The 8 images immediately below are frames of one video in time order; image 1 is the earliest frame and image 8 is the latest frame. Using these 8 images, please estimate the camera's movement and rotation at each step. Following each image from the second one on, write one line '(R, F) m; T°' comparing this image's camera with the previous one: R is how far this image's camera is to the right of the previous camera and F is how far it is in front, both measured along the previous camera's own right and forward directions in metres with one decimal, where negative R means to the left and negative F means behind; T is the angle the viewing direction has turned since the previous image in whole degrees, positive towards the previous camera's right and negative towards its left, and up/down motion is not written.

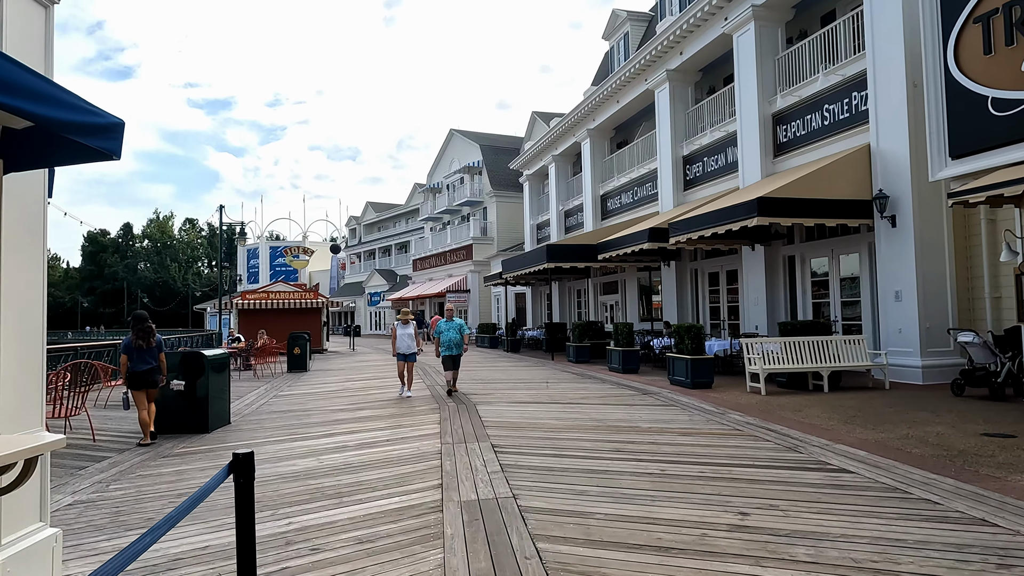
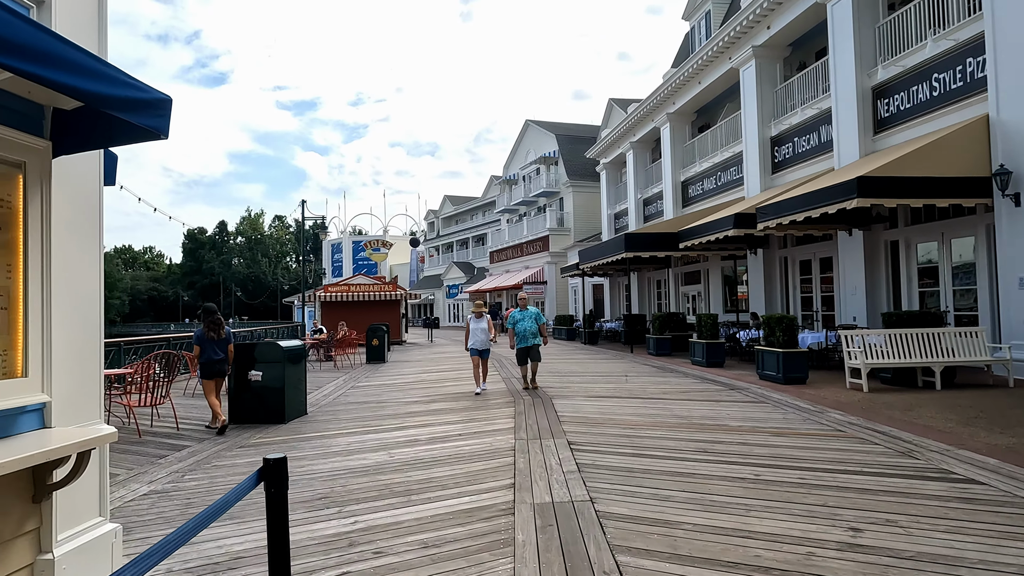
(0.0, +0.3) m; -7°
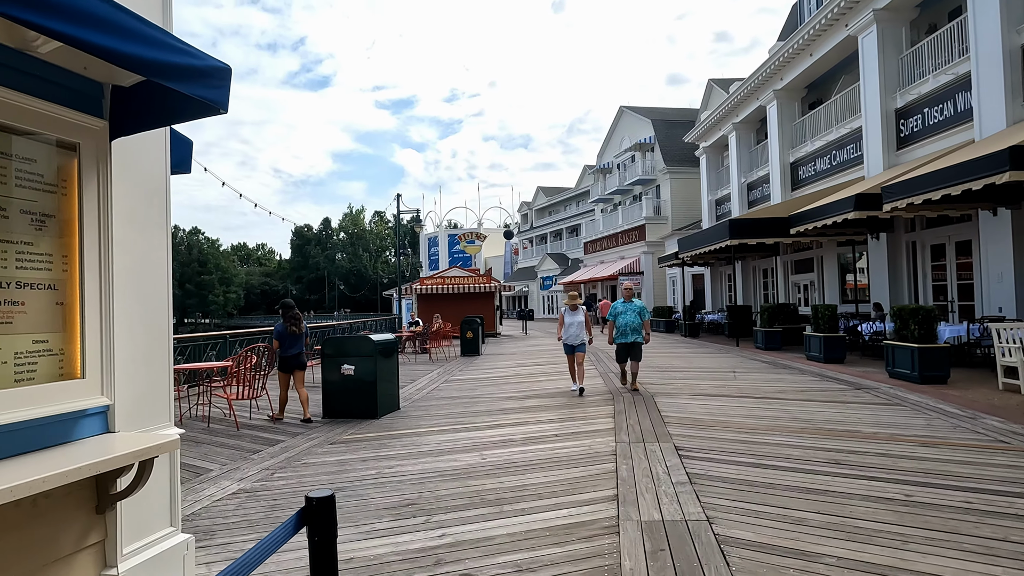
(0.0, +0.5) m; -8°
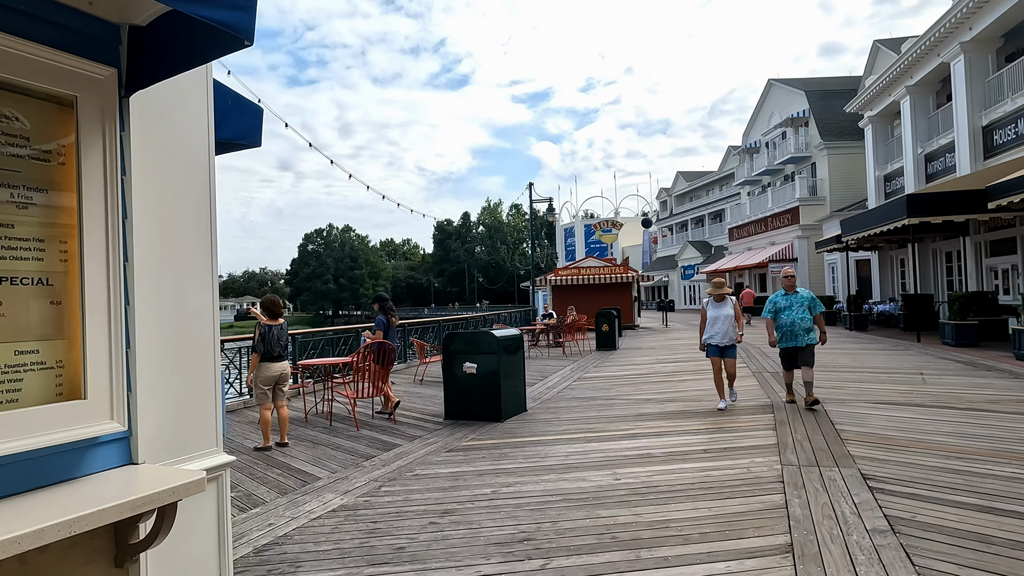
(0.0, +0.8) m; -12°
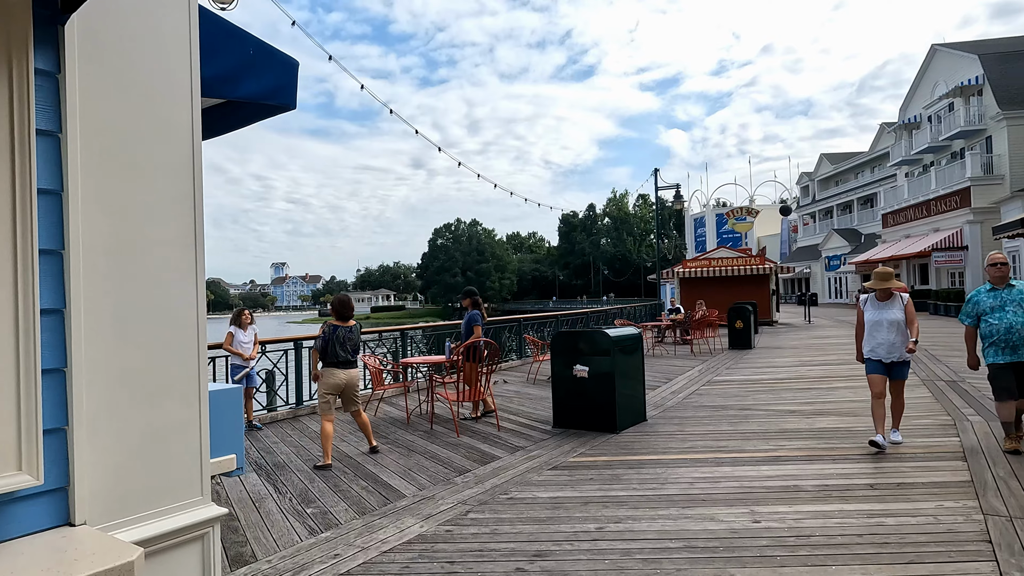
(+0.1, +0.8) m; -11°
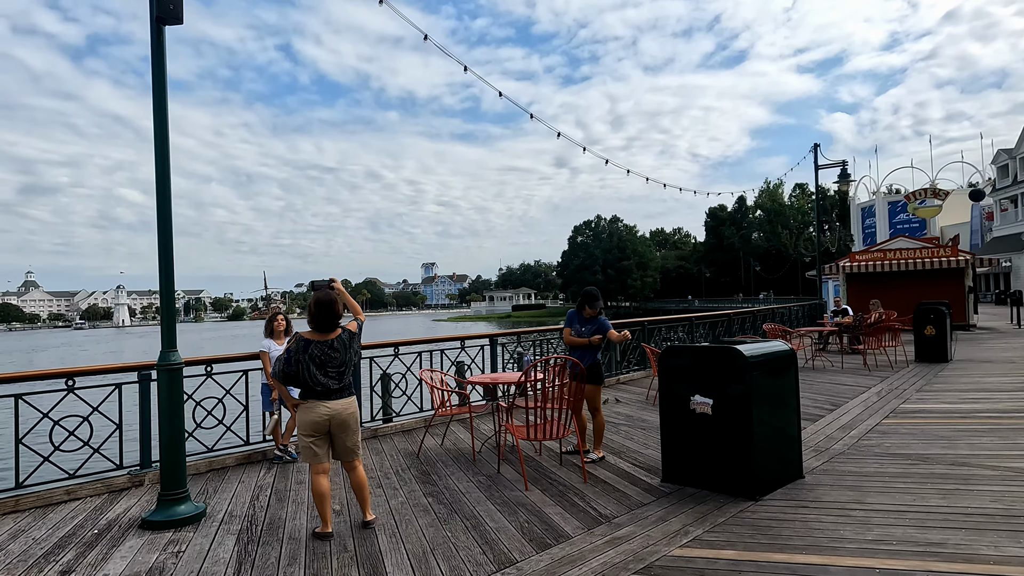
(+0.4, +1.8) m; -12°
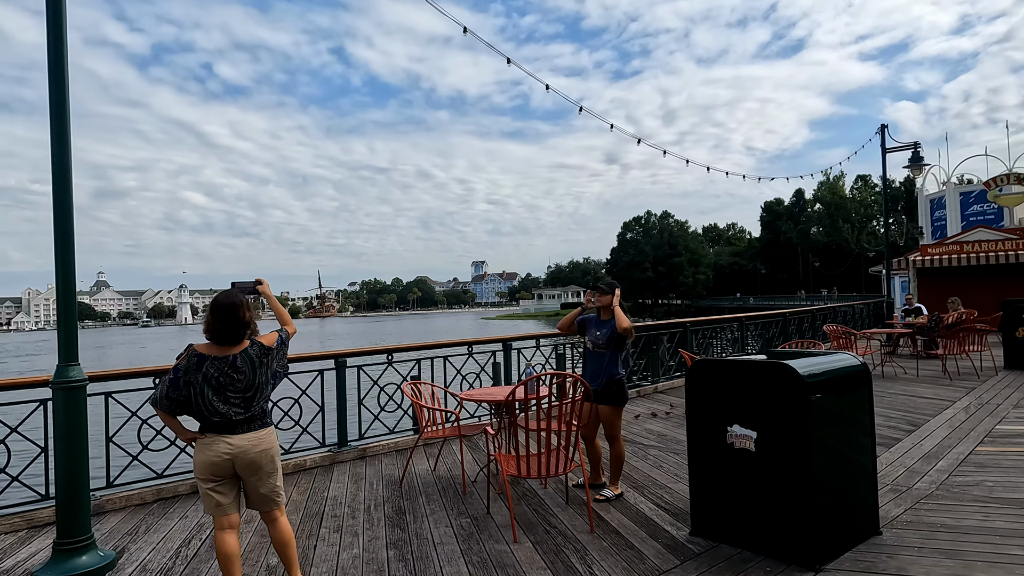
(+0.4, +1.0) m; -4°
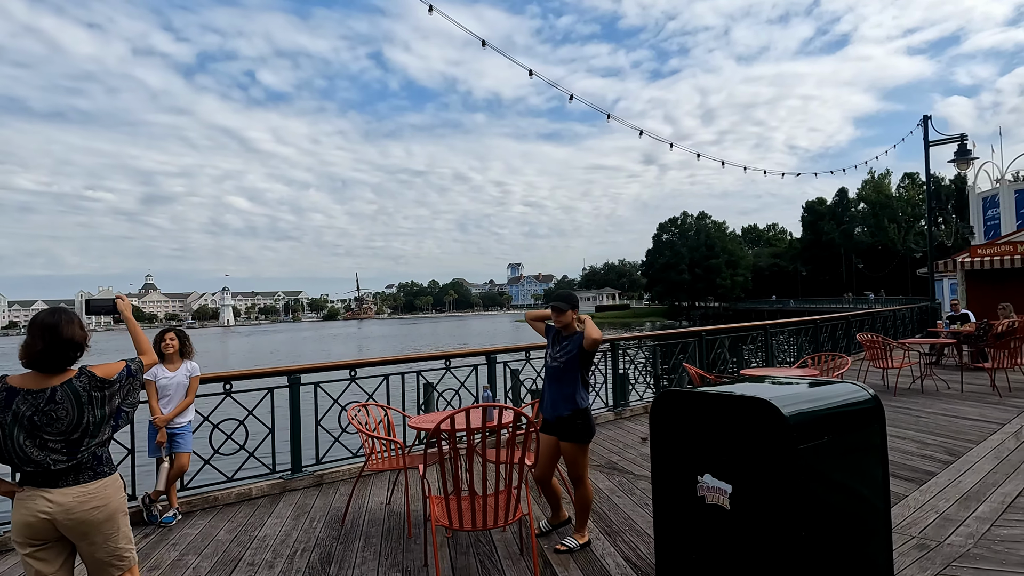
(+0.5, +0.6) m; -3°
